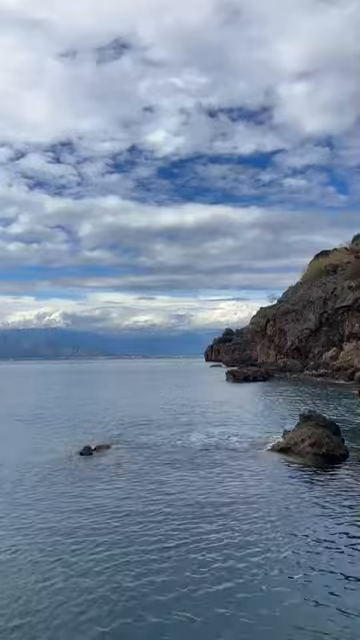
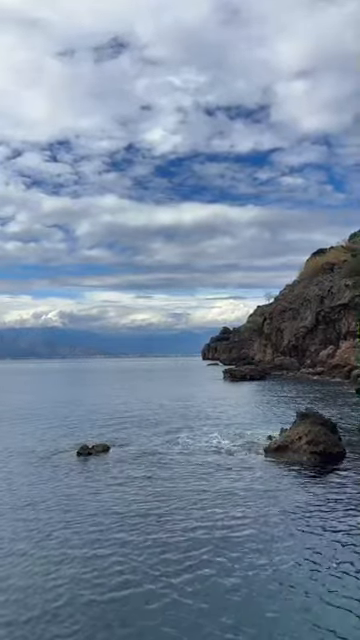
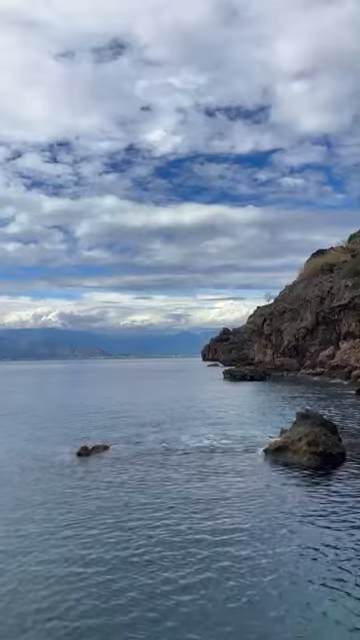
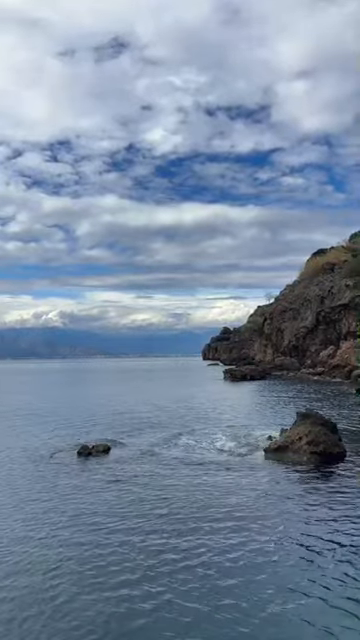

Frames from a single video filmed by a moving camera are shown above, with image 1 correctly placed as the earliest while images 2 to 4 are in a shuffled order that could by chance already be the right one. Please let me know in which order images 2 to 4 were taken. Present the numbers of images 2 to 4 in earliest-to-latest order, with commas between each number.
4, 2, 3
